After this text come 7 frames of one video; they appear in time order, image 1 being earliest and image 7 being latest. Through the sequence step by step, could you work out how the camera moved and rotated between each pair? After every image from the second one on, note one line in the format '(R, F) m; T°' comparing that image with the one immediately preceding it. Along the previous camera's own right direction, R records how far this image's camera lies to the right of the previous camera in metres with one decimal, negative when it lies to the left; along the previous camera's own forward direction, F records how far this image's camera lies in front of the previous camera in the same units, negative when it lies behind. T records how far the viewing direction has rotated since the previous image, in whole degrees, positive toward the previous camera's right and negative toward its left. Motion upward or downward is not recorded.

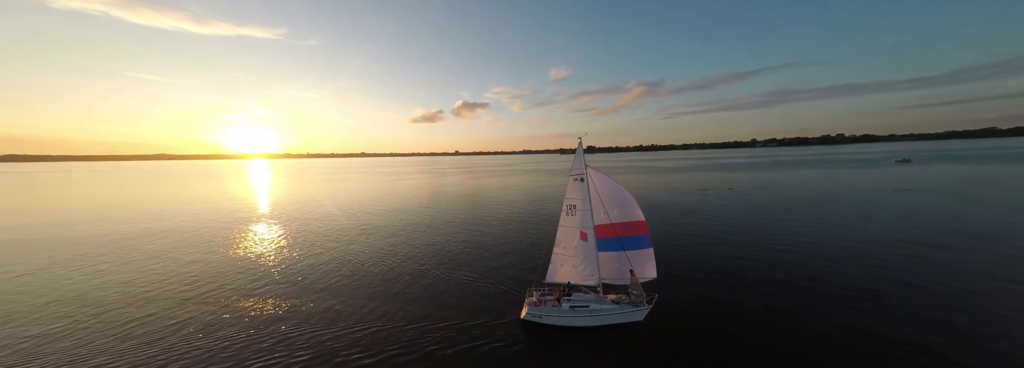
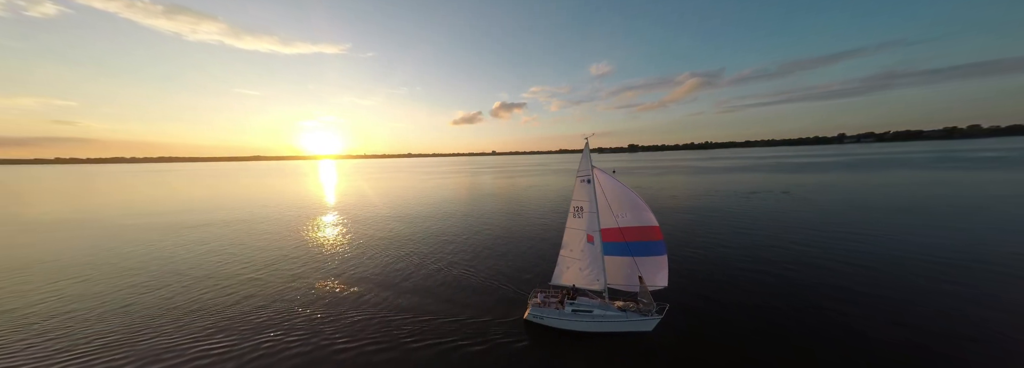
(+3.0, -0.2) m; -9°
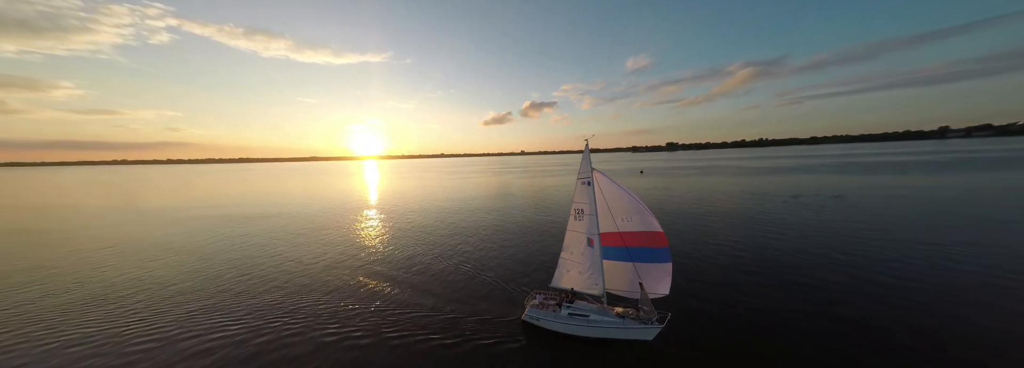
(+2.8, -0.3) m; -7°
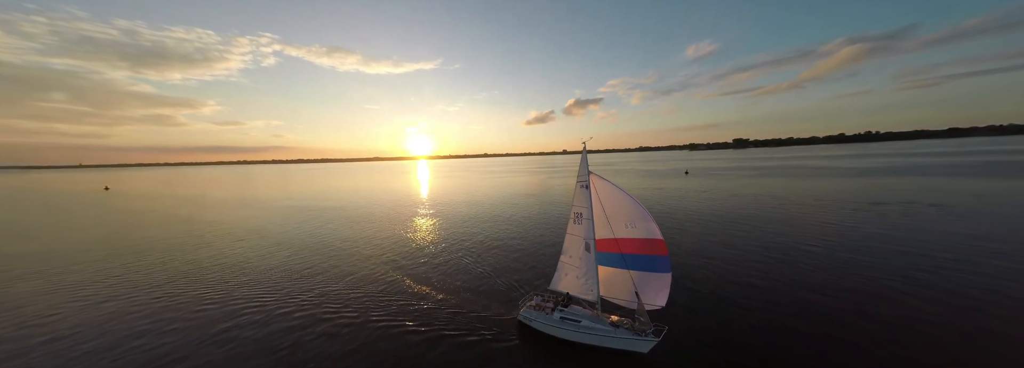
(+4.2, -0.3) m; -11°
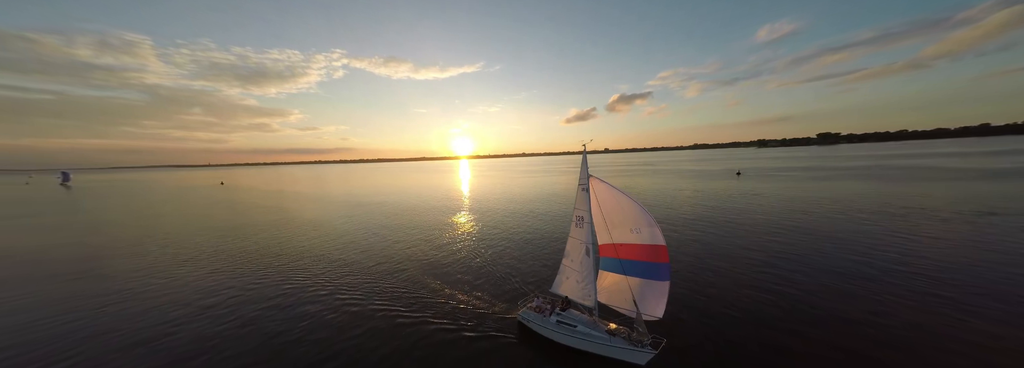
(+3.6, -0.1) m; -10°
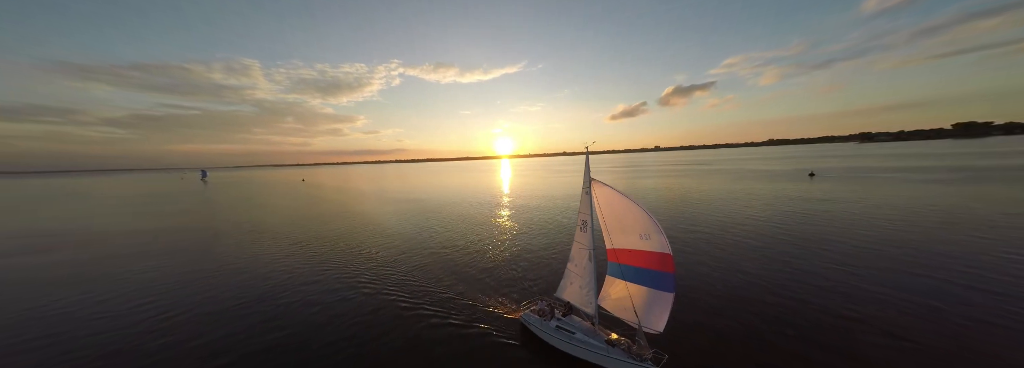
(+3.5, +0.3) m; -10°
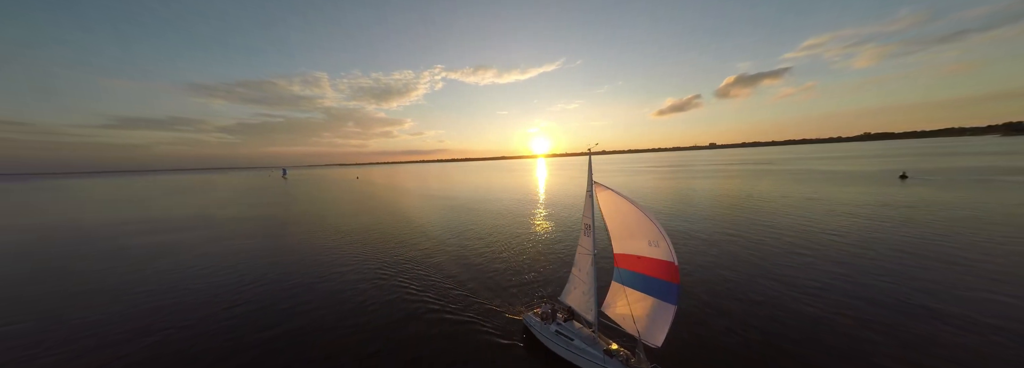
(+2.9, +0.3) m; -9°
